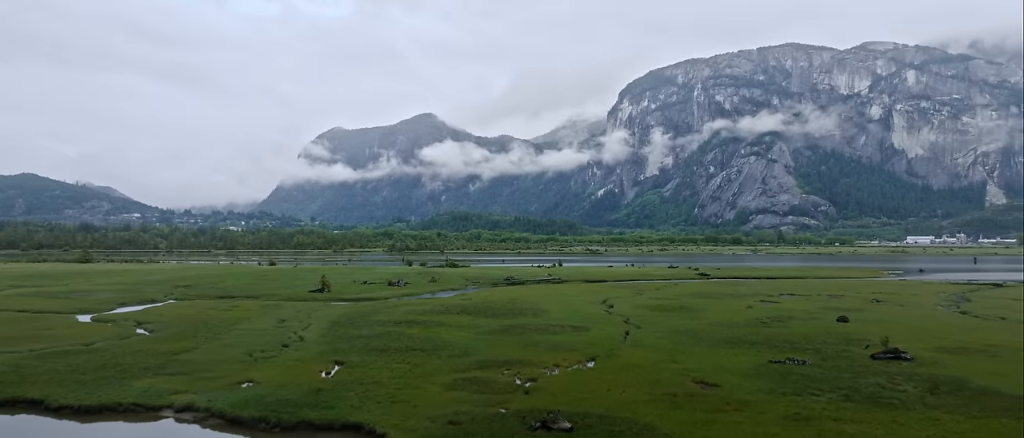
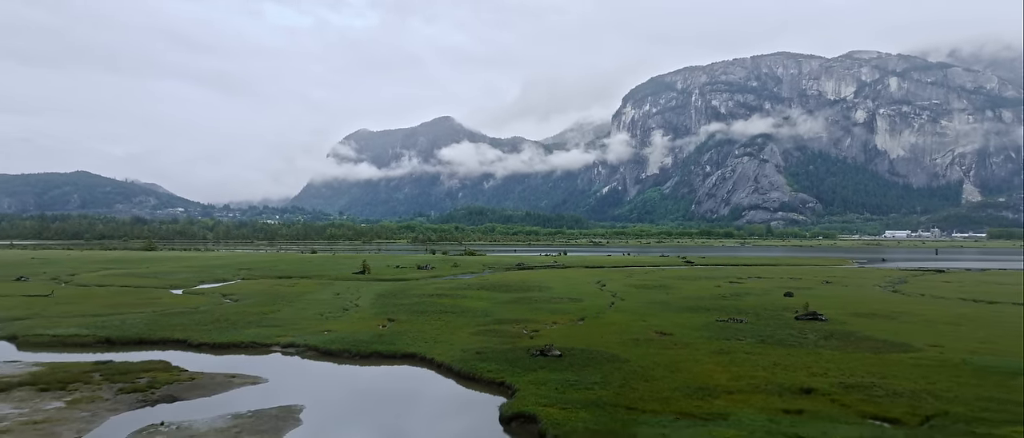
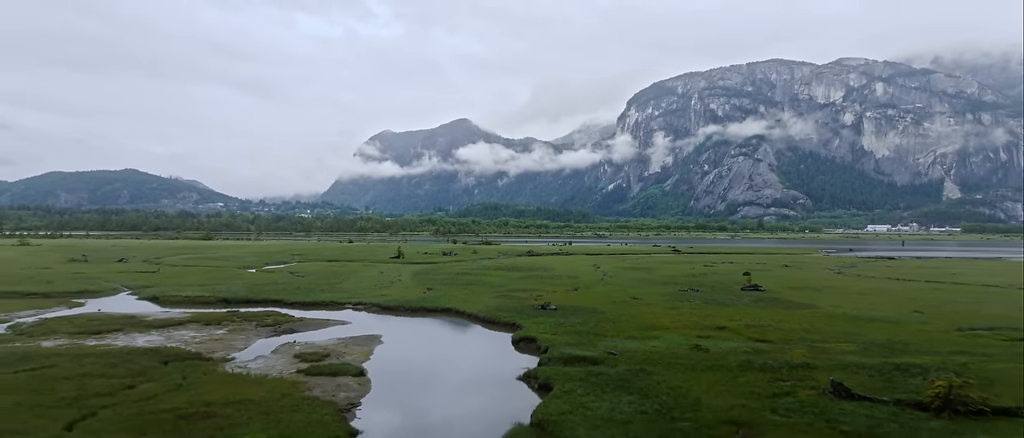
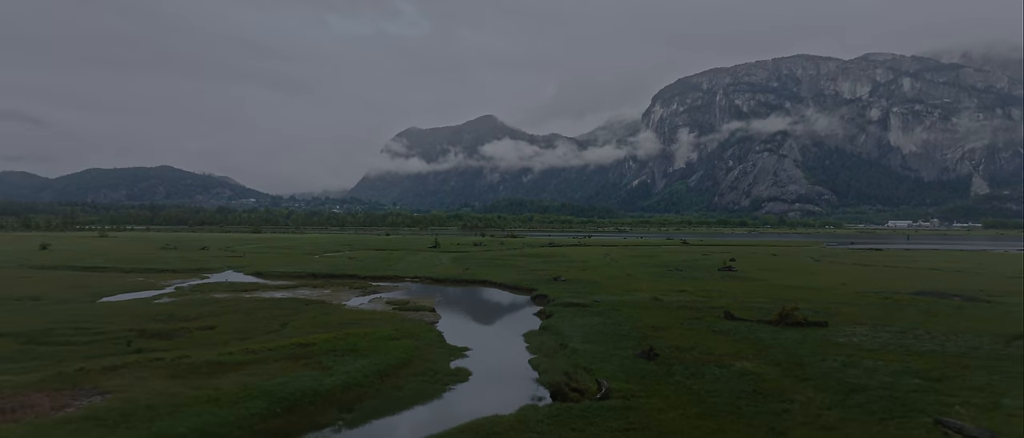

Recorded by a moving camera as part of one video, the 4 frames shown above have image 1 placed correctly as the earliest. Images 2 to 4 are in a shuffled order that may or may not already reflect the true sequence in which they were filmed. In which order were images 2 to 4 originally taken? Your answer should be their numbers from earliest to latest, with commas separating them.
2, 3, 4
